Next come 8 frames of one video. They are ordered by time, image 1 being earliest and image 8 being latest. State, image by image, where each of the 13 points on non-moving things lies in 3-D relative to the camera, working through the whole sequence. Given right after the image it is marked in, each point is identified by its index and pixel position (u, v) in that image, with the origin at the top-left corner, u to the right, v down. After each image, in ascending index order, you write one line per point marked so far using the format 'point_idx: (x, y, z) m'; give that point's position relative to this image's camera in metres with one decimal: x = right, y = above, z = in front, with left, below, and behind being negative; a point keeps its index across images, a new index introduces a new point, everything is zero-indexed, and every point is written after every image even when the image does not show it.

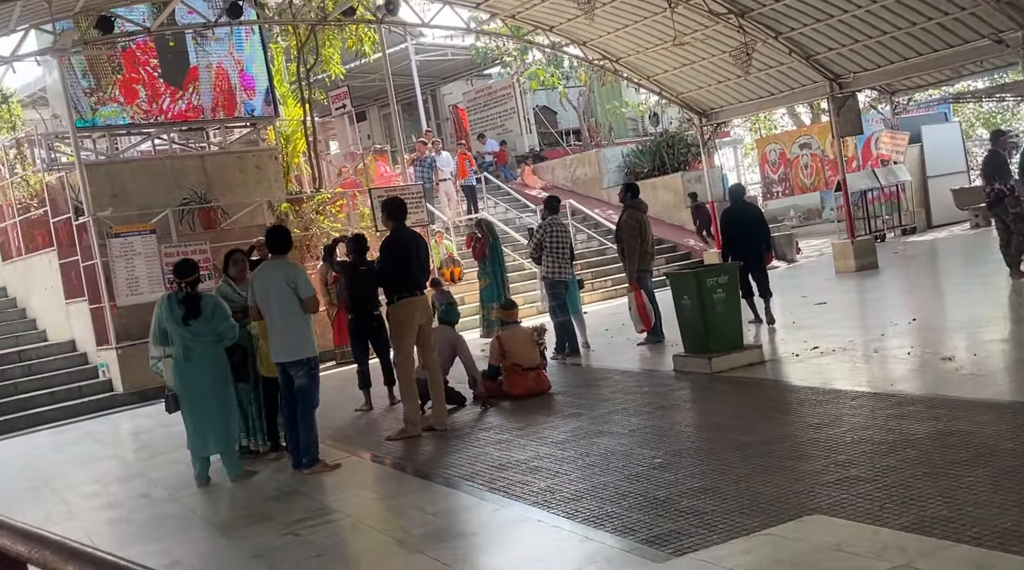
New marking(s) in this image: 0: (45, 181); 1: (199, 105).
0: (-5.9, +1.3, +12.9) m
1: (-4.4, +2.5, +14.1) m
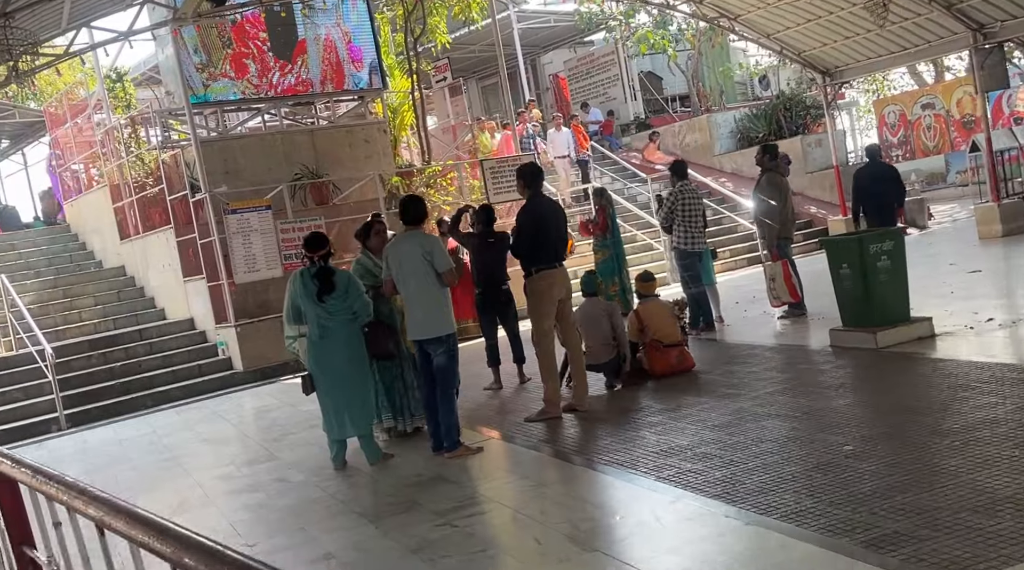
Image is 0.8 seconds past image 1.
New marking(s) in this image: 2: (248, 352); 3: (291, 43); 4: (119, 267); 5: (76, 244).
0: (-4.4, +1.6, +12.8) m
1: (-2.8, +2.8, +13.9) m
2: (-3.0, -0.8, +11.6) m
3: (-3.0, +3.3, +13.8) m
4: (-5.5, +0.3, +14.4) m
5: (-6.6, +0.6, +15.4) m
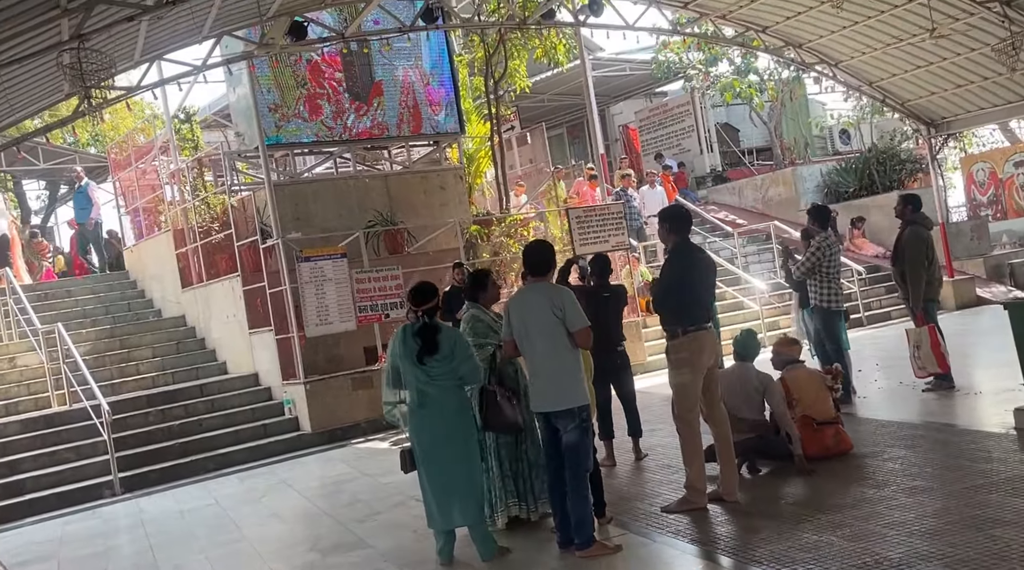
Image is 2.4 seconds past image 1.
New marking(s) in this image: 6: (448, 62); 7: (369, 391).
0: (-3.4, +0.9, +12.1) m
1: (-1.7, +2.1, +13.1) m
2: (-2.0, -1.3, +10.7) m
3: (-1.9, +2.6, +13.0) m
4: (-4.4, -0.4, +13.6) m
5: (-5.4, -0.1, +14.7) m
6: (-0.9, +3.0, +13.6) m
7: (-1.5, -1.1, +11.0) m
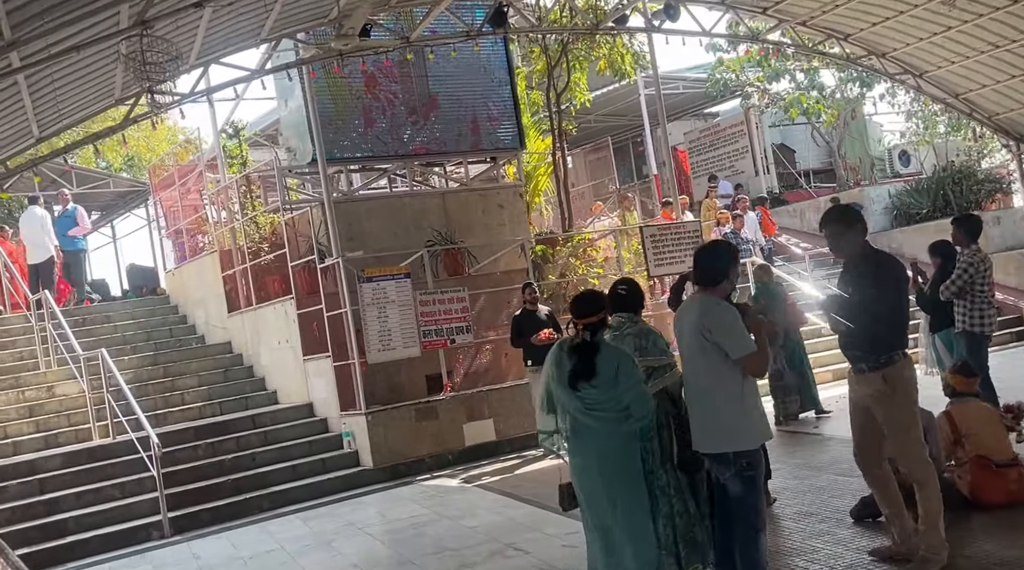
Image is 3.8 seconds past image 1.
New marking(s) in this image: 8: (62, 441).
0: (-2.6, +0.7, +11.3) m
1: (-0.9, +1.8, +12.3) m
2: (-1.3, -1.6, +9.9) m
3: (-1.1, +2.3, +12.3) m
4: (-3.6, -0.7, +12.9) m
5: (-4.6, -0.4, +14.0) m
6: (-0.1, +2.6, +12.8) m
7: (-0.8, -1.4, +10.2) m
8: (-4.4, -1.5, +10.0) m
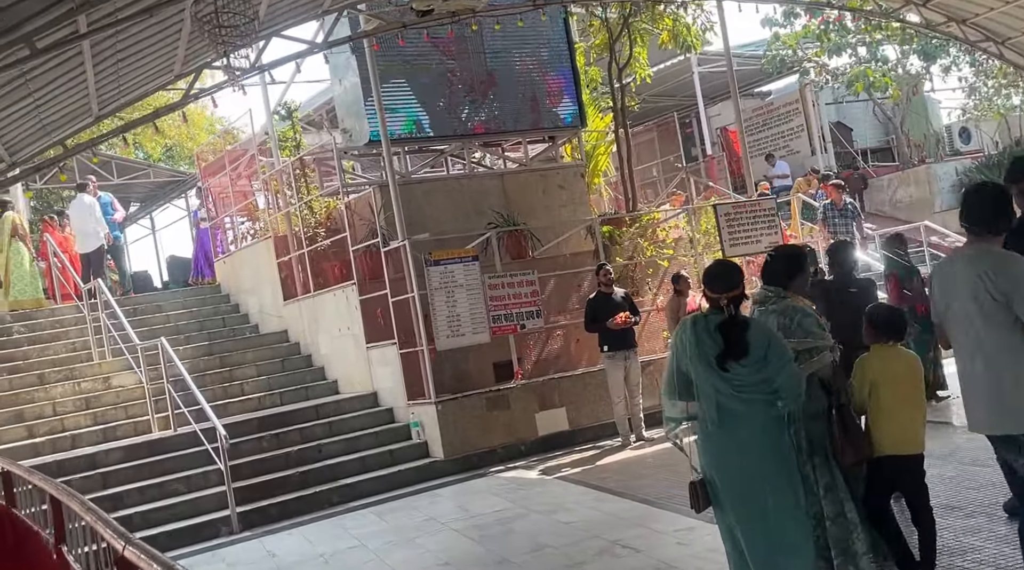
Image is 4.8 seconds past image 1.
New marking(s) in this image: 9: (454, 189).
0: (-1.8, +0.8, +10.9) m
1: (-0.1, +2.0, +11.9) m
2: (-0.6, -1.4, +9.4) m
3: (-0.3, +2.5, +11.8) m
4: (-2.8, -0.6, +12.5) m
5: (-3.8, -0.3, +13.6) m
6: (+0.7, +2.8, +12.3) m
7: (-0.1, -1.2, +9.7) m
8: (-3.7, -1.4, +9.7) m
9: (-0.6, +1.0, +10.7) m
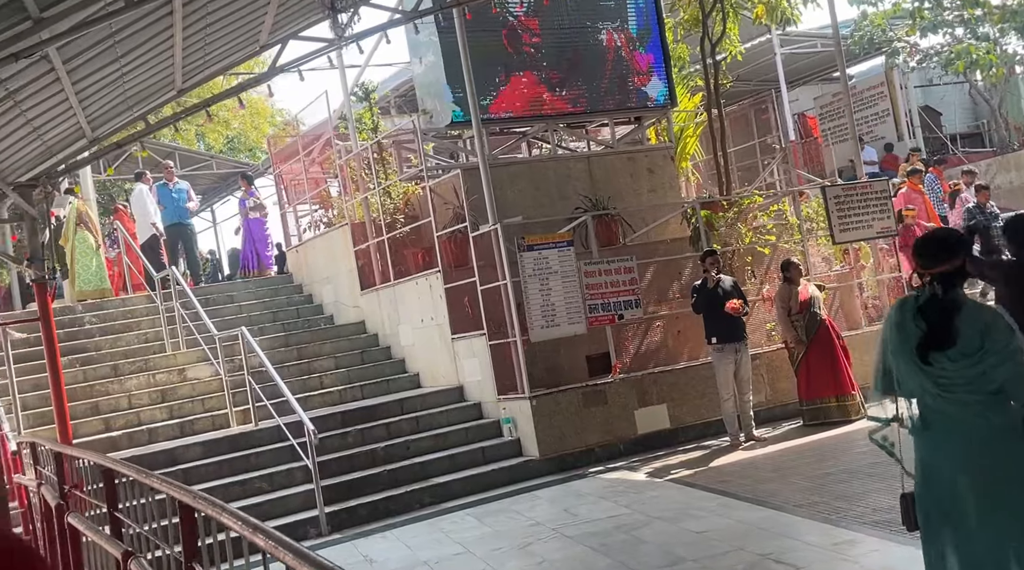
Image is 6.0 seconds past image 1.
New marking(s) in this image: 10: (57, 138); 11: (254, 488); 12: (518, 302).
0: (-0.9, +1.0, +10.3) m
1: (+0.9, +2.1, +11.2) m
2: (+0.3, -1.3, +8.8) m
3: (+0.6, +2.6, +11.2) m
4: (-1.8, -0.4, +12.0) m
5: (-2.7, -0.1, +13.2) m
6: (+1.7, +3.0, +11.6) m
7: (+0.8, -1.1, +9.1) m
8: (-2.8, -1.3, +9.2) m
9: (+0.3, +1.1, +10.1) m
10: (-3.0, +1.0, +6.7) m
11: (-2.0, -1.6, +8.1) m
12: (0.0, -0.2, +8.9) m
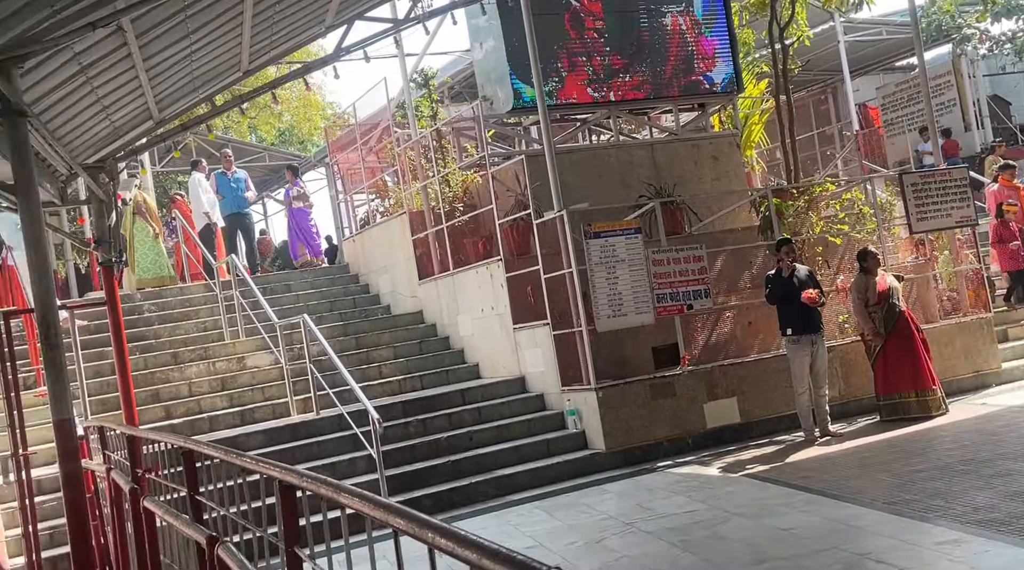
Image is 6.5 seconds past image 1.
0: (-0.3, +1.1, +10.1) m
1: (+1.5, +2.2, +10.9) m
2: (+0.8, -1.2, +8.6) m
3: (+1.3, +2.7, +10.9) m
4: (-1.1, -0.3, +11.8) m
5: (-2.0, 0.0, +13.0) m
6: (+2.4, +3.1, +11.3) m
7: (+1.4, -1.0, +8.8) m
8: (-2.3, -1.2, +9.1) m
9: (+1.0, +1.2, +9.8) m
10: (-2.5, +1.1, +6.6) m
11: (-1.5, -1.5, +7.9) m
12: (+0.6, -0.1, +8.7) m
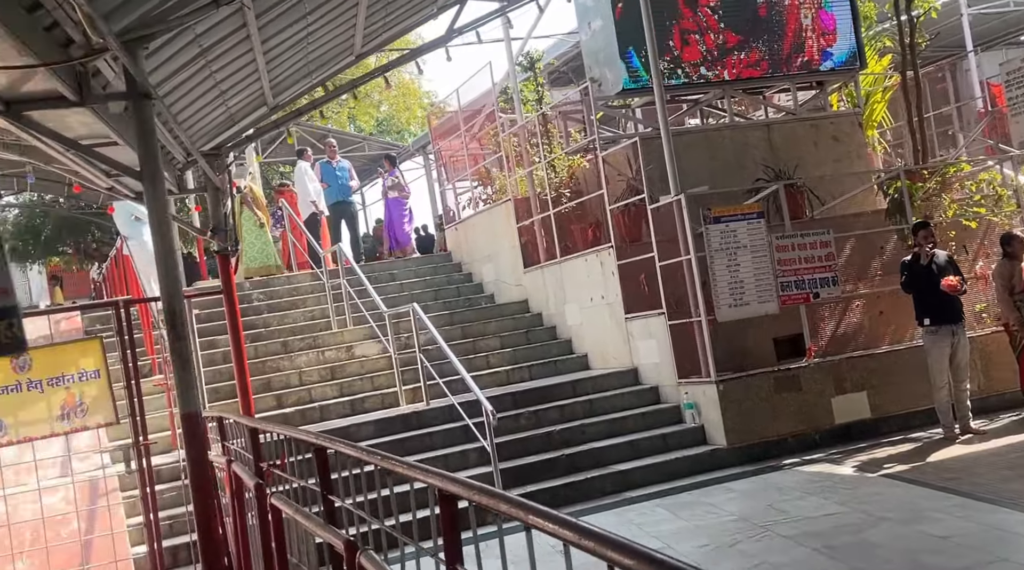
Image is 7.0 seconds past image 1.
0: (+0.8, +1.2, +9.8) m
1: (+2.7, +2.3, +10.4) m
2: (+1.8, -1.1, +8.2) m
3: (+2.4, +2.8, +10.4) m
4: (+0.1, -0.2, +11.6) m
5: (-0.6, +0.1, +12.9) m
6: (+3.5, +3.2, +10.7) m
7: (+2.3, -0.9, +8.4) m
8: (-1.3, -1.1, +9.0) m
9: (+2.0, +1.4, +9.4) m
10: (-1.8, +1.1, +6.5) m
11: (-0.6, -1.4, +7.8) m
12: (+1.6, 0.0, +8.3) m
